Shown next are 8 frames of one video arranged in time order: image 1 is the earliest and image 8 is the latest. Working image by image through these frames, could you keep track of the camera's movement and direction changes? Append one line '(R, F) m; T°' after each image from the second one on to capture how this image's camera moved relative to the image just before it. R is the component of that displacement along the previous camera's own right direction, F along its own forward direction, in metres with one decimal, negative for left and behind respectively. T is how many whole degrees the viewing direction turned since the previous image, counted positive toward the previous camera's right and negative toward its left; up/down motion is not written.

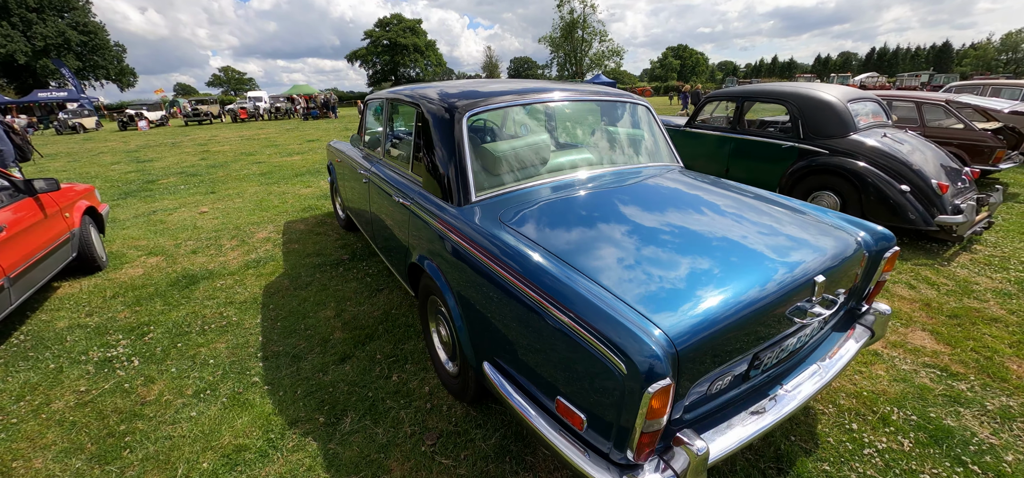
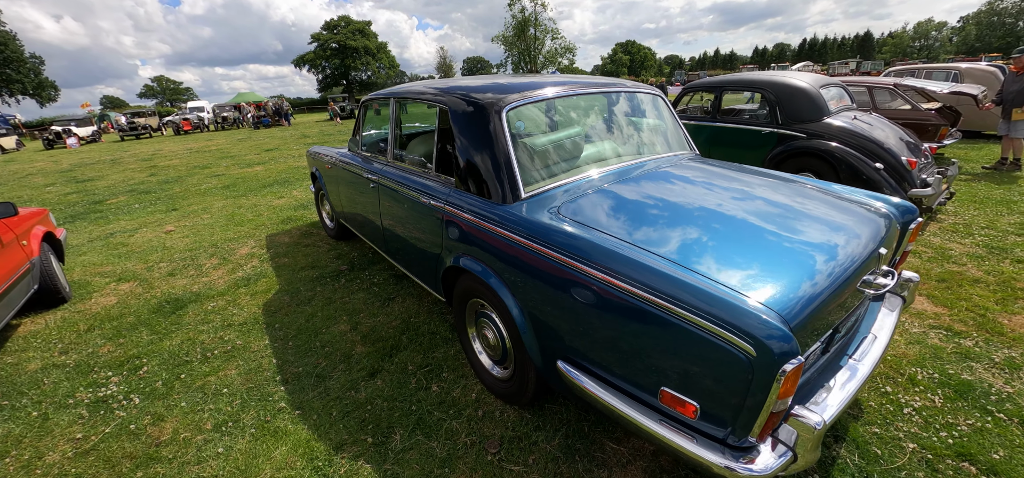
(-0.4, +0.1) m; +5°
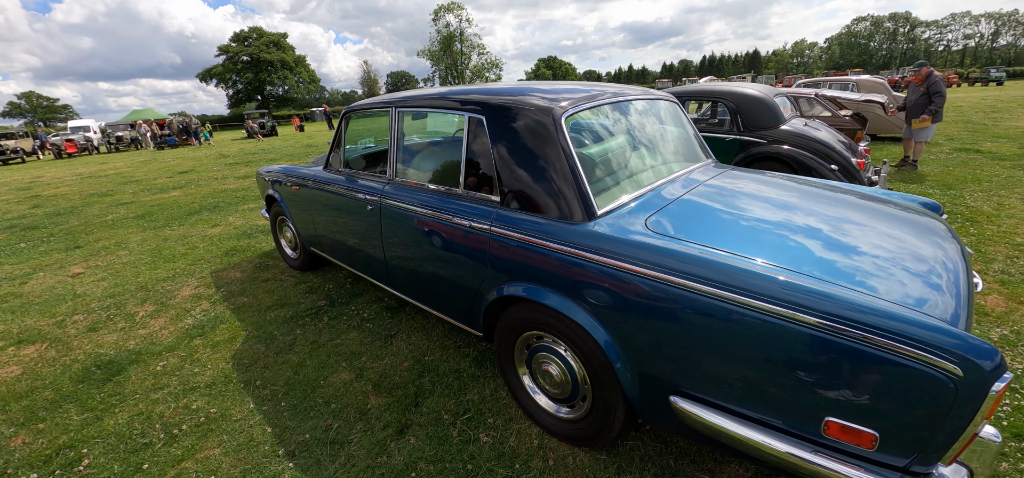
(-0.6, +0.3) m; +9°
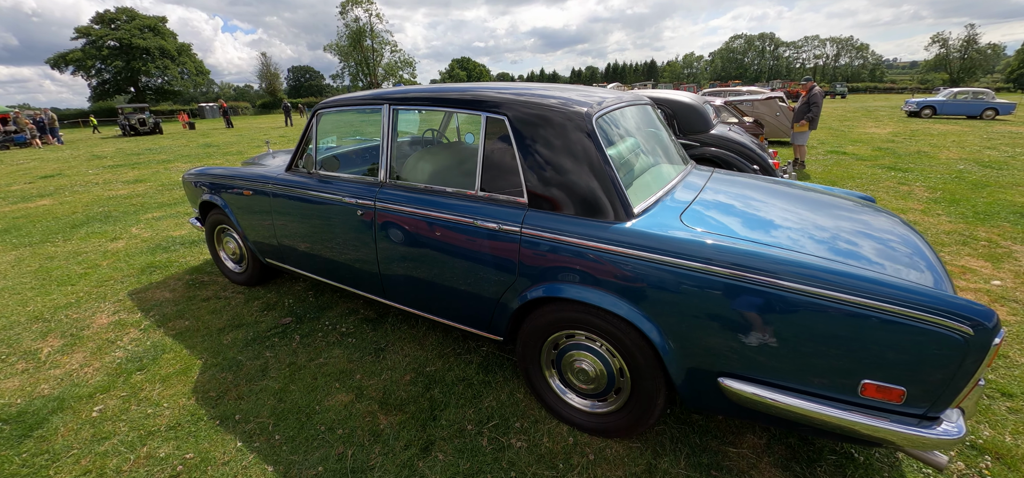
(-0.5, +0.1) m; +11°
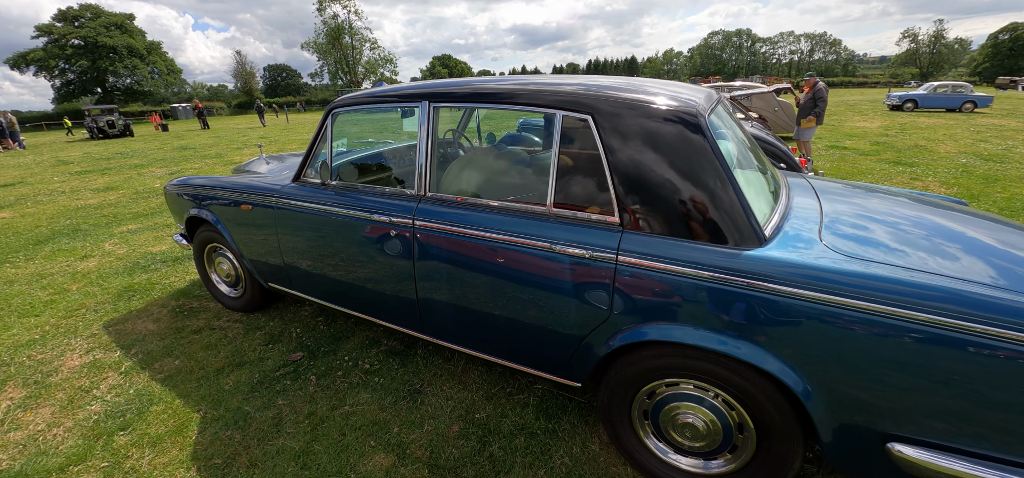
(-0.4, +0.4) m; +2°
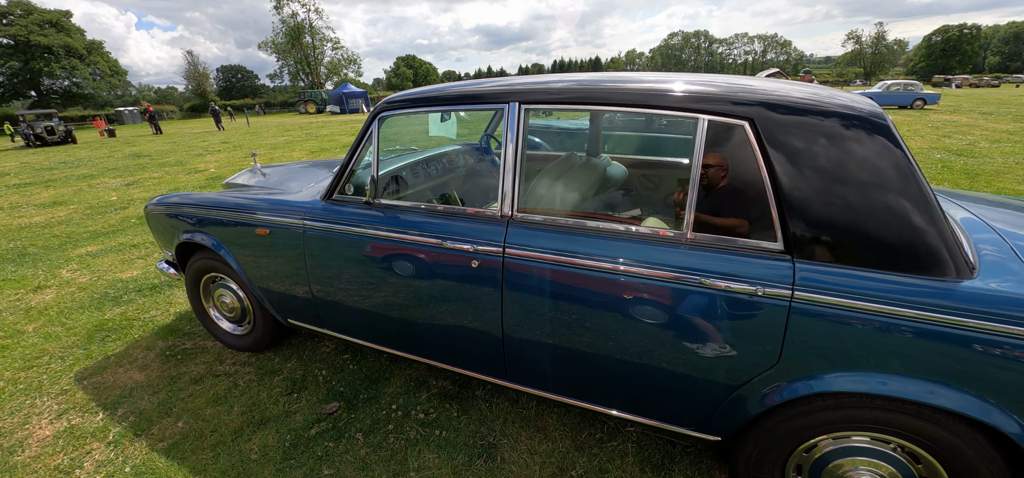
(-0.6, +0.4) m; +4°
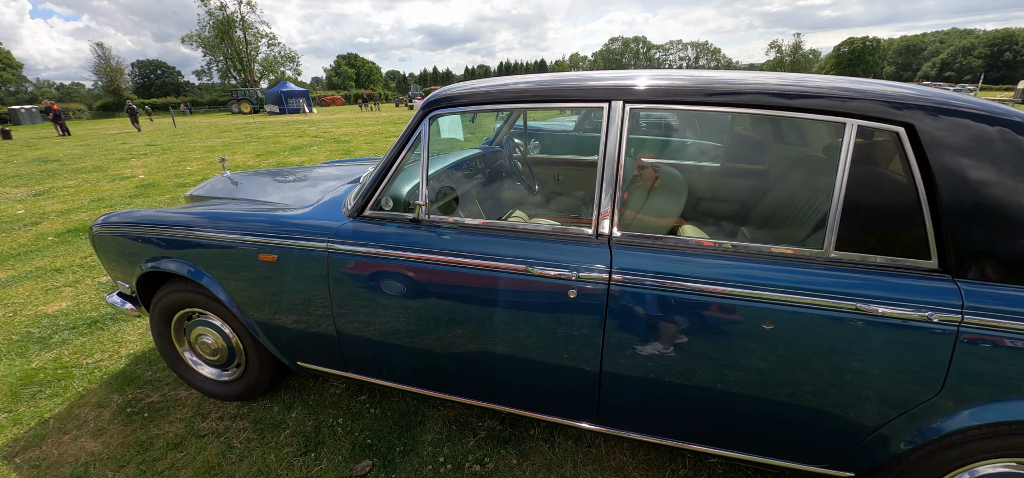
(-0.5, +0.3) m; +7°
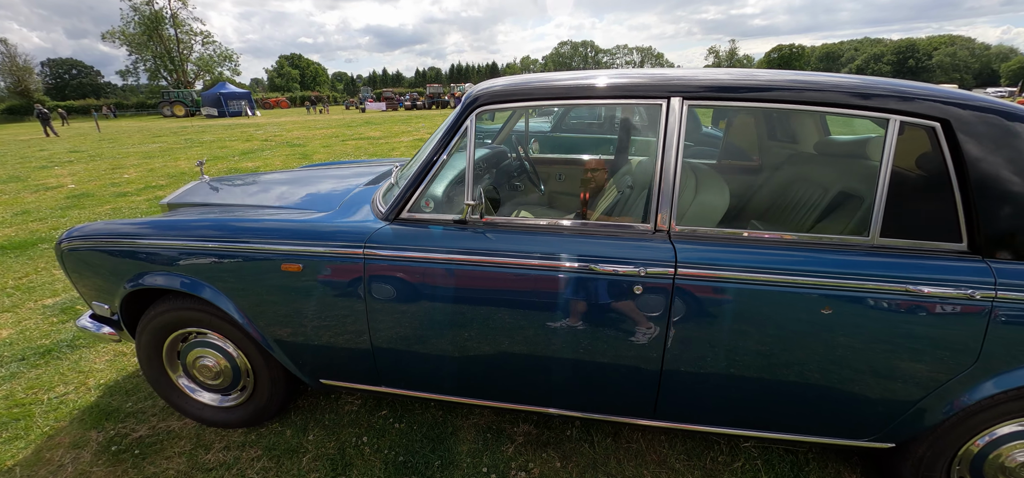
(-0.3, +0.1) m; +6°
